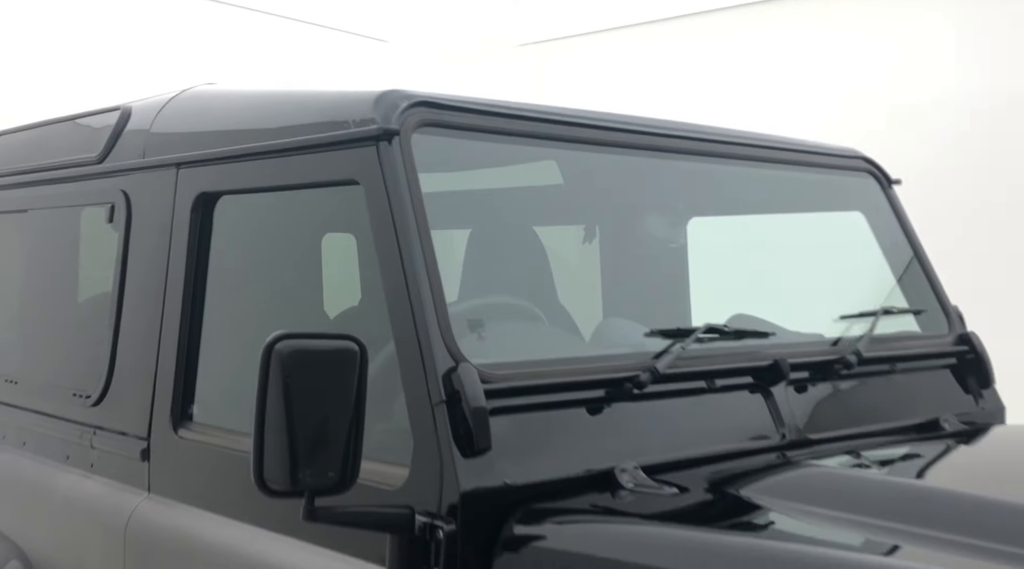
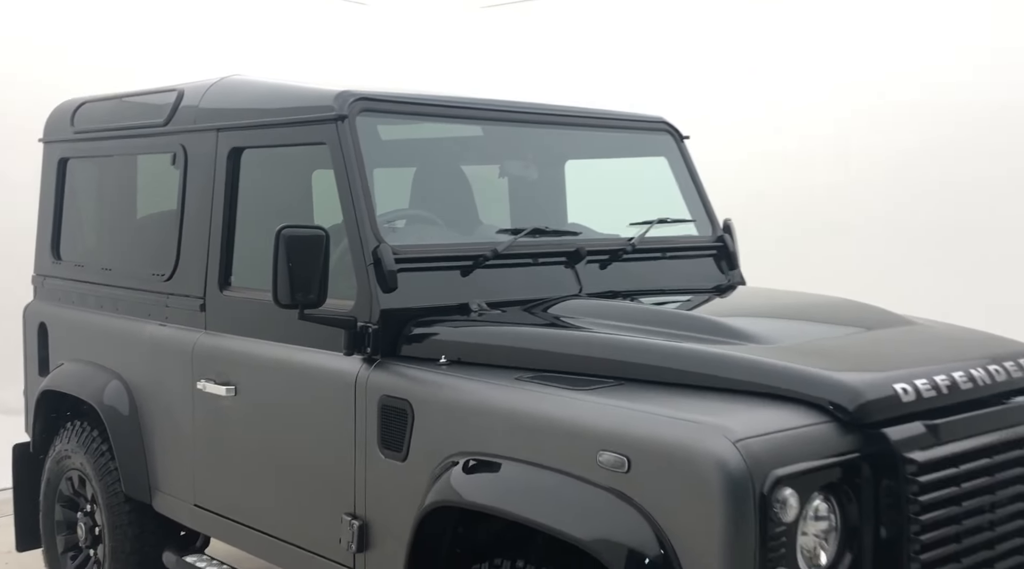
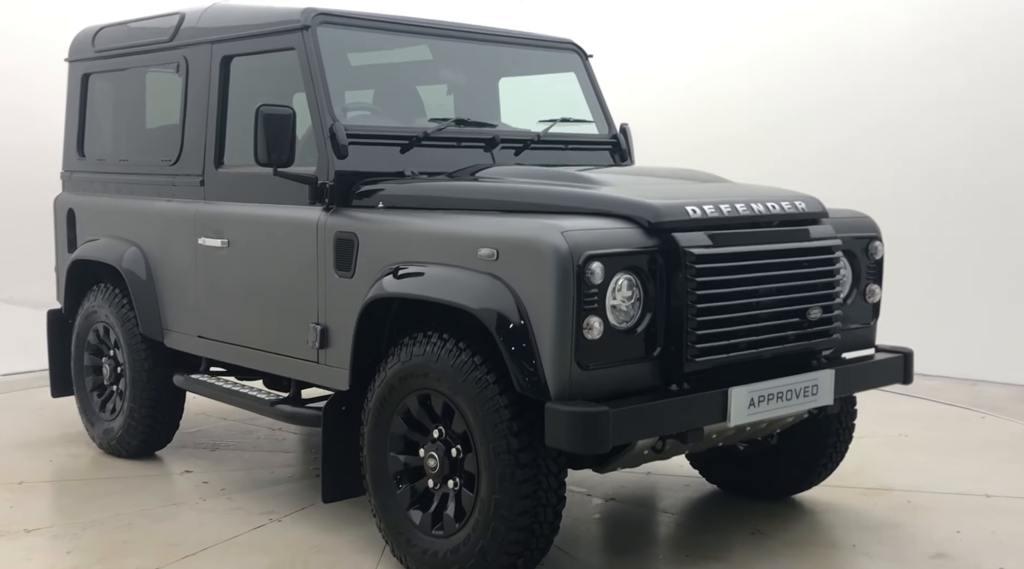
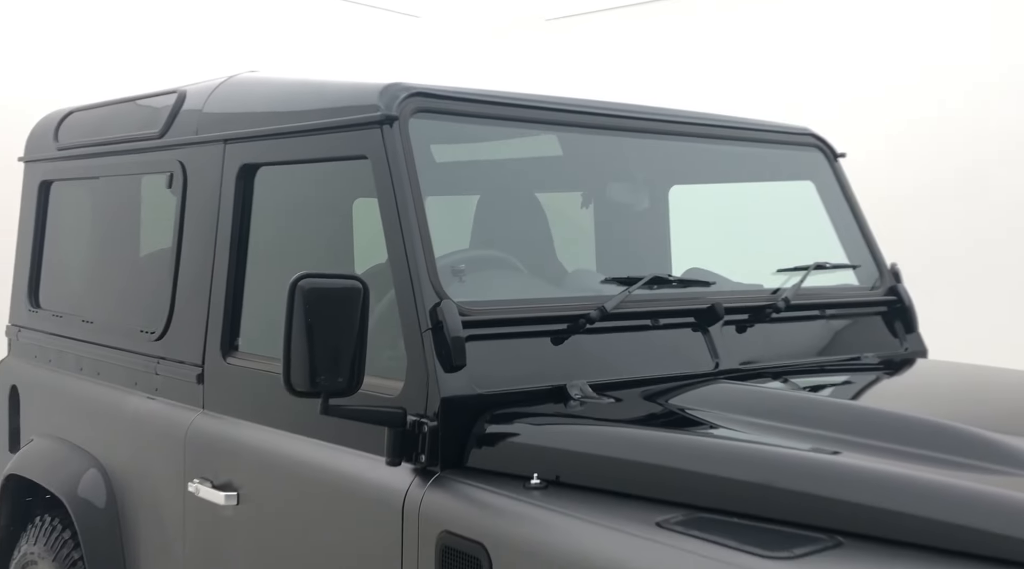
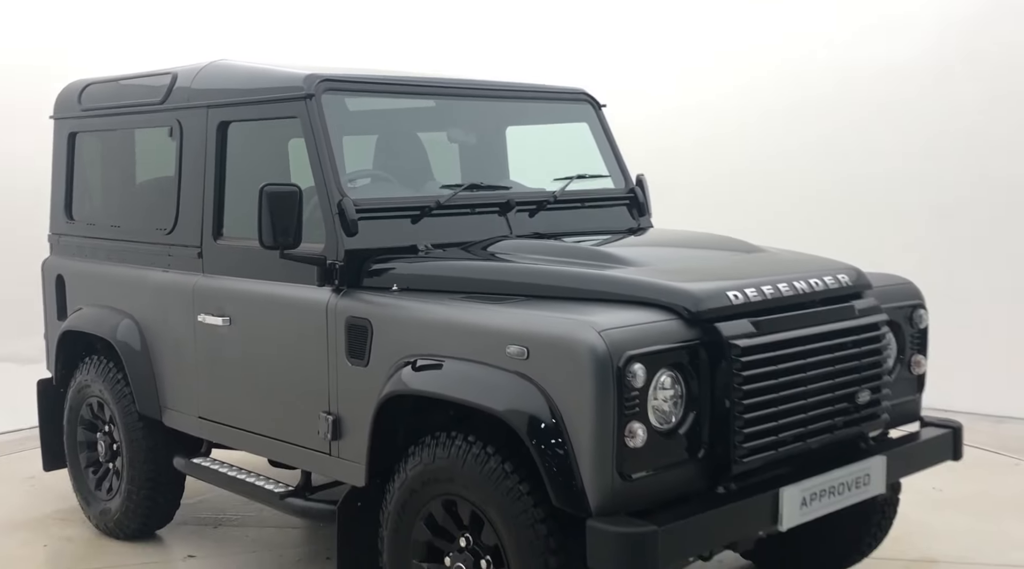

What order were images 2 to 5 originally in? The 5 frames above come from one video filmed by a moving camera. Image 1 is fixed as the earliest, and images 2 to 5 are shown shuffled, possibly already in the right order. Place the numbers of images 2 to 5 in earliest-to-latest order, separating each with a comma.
4, 2, 5, 3
